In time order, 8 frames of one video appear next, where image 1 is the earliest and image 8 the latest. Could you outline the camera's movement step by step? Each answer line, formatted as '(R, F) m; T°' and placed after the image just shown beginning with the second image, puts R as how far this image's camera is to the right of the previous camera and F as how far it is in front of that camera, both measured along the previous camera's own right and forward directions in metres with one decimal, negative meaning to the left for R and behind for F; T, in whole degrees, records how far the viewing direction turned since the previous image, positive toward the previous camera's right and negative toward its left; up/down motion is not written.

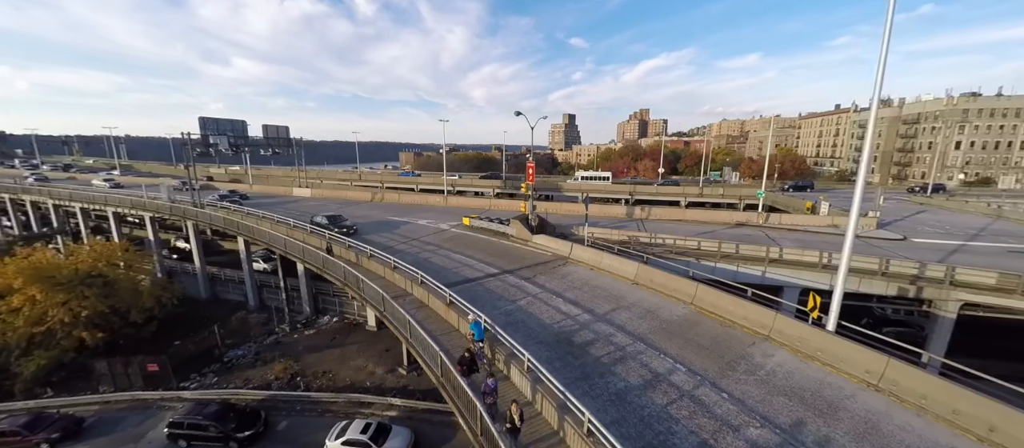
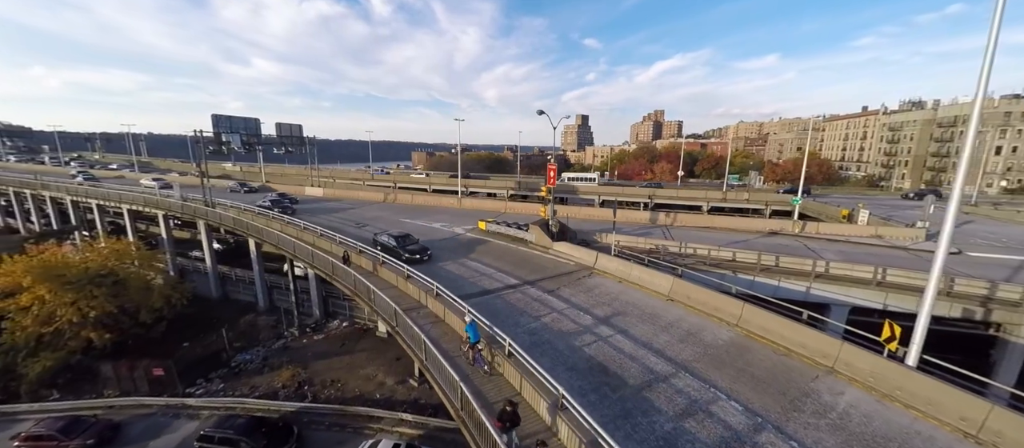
(-0.5, +1.2) m; -2°
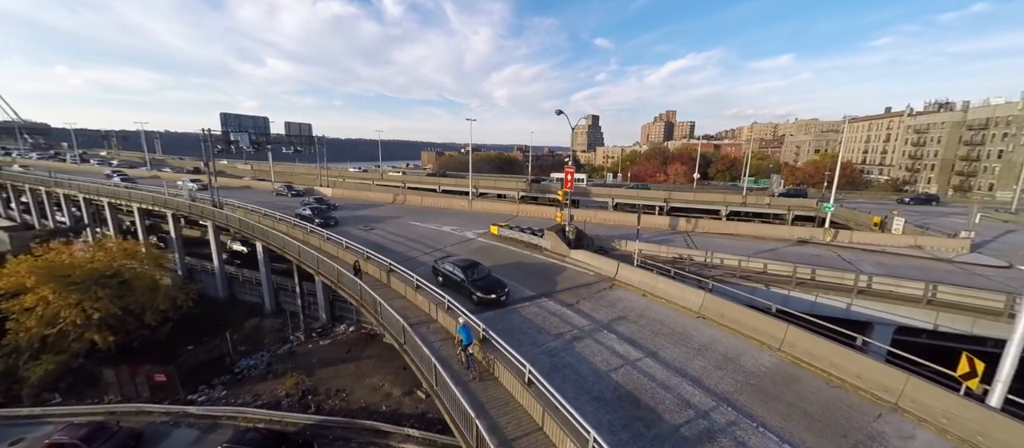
(-0.3, +1.0) m; -1°
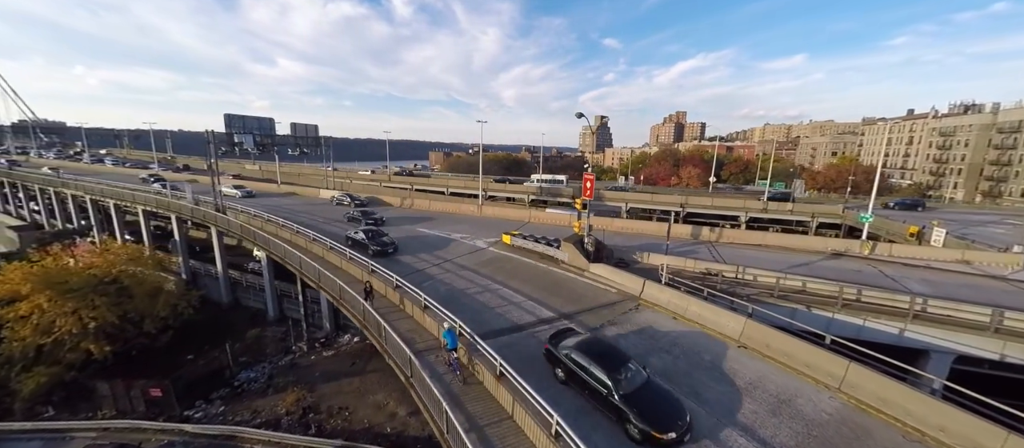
(-0.4, +1.3) m; -1°
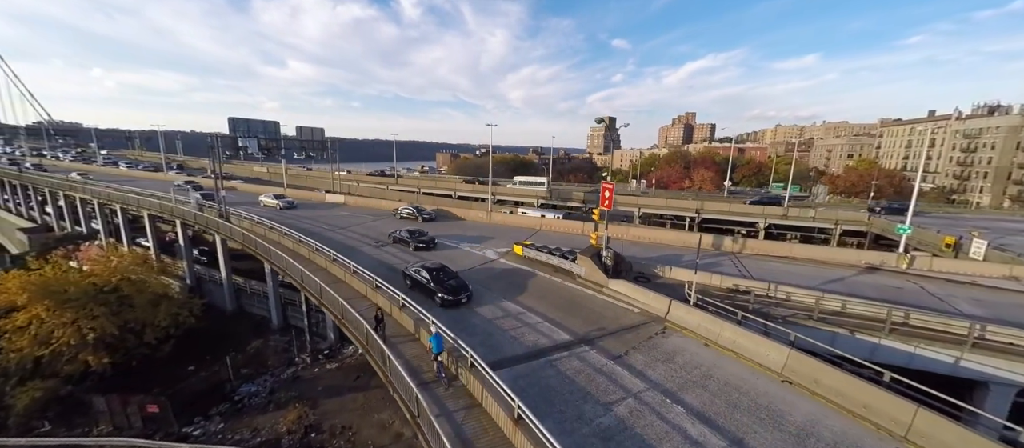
(-0.3, +1.1) m; -1°
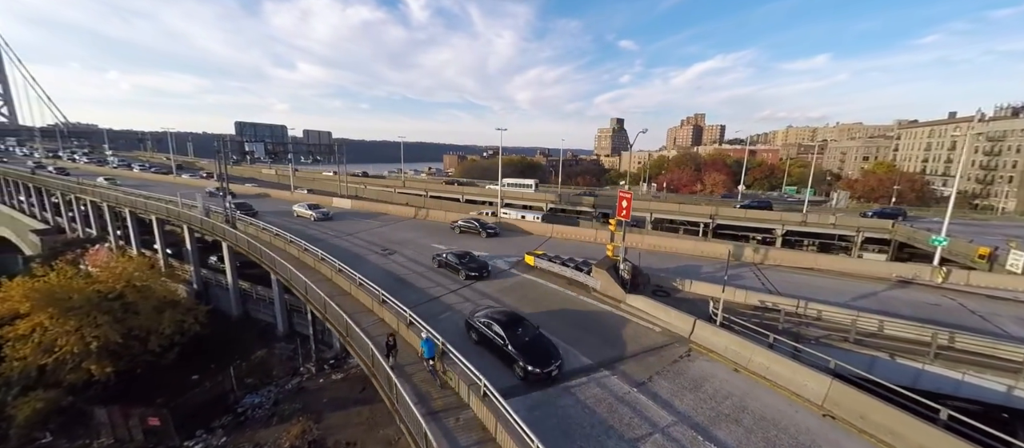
(-0.3, +0.8) m; -1°
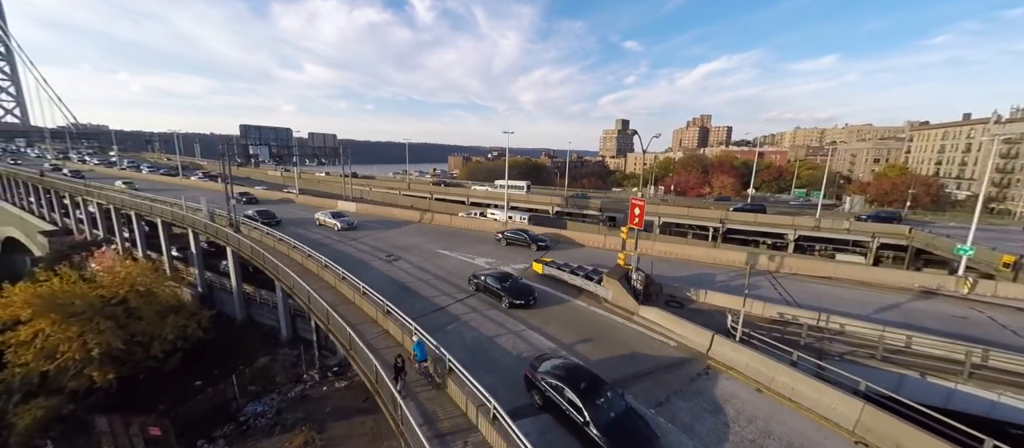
(-0.2, +0.5) m; -1°
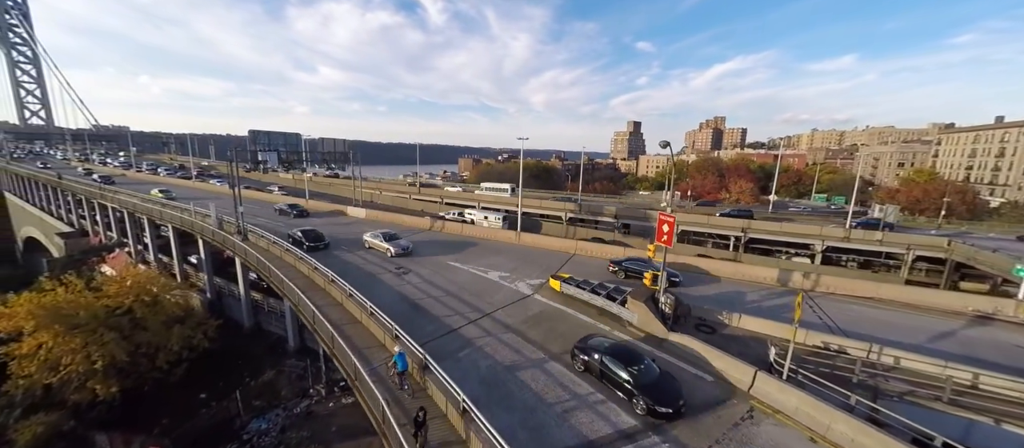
(-0.3, +1.1) m; -1°
